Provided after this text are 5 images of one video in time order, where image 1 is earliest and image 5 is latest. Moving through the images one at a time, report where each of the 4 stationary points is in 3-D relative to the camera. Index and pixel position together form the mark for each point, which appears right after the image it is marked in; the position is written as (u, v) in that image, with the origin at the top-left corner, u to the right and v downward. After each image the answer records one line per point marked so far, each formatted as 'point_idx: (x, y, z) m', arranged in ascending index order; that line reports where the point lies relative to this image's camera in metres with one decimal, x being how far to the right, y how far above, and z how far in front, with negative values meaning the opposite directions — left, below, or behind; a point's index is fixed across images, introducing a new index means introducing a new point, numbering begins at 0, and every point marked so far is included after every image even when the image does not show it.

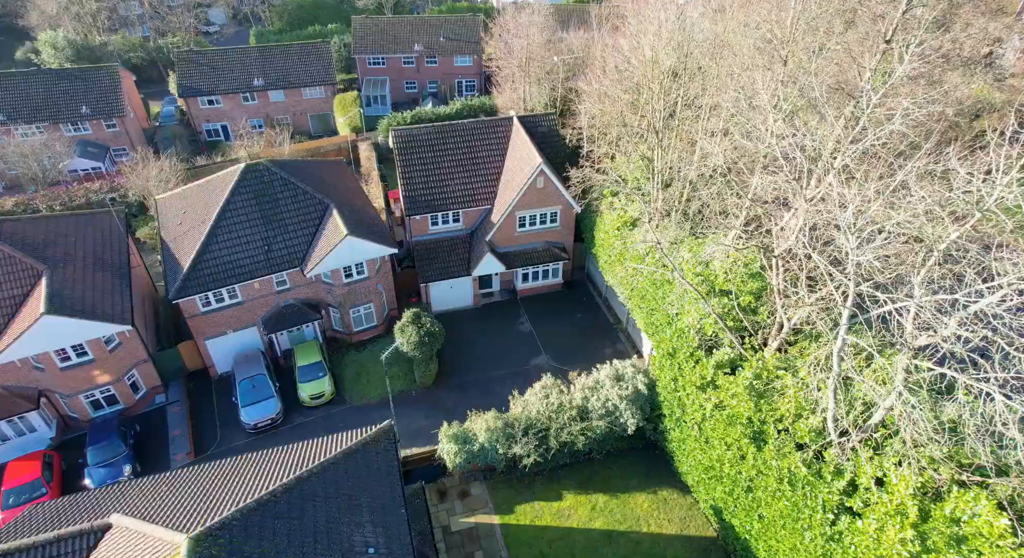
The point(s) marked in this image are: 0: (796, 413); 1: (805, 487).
0: (+9.7, -4.5, +19.3) m
1: (+9.0, -6.4, +17.5) m
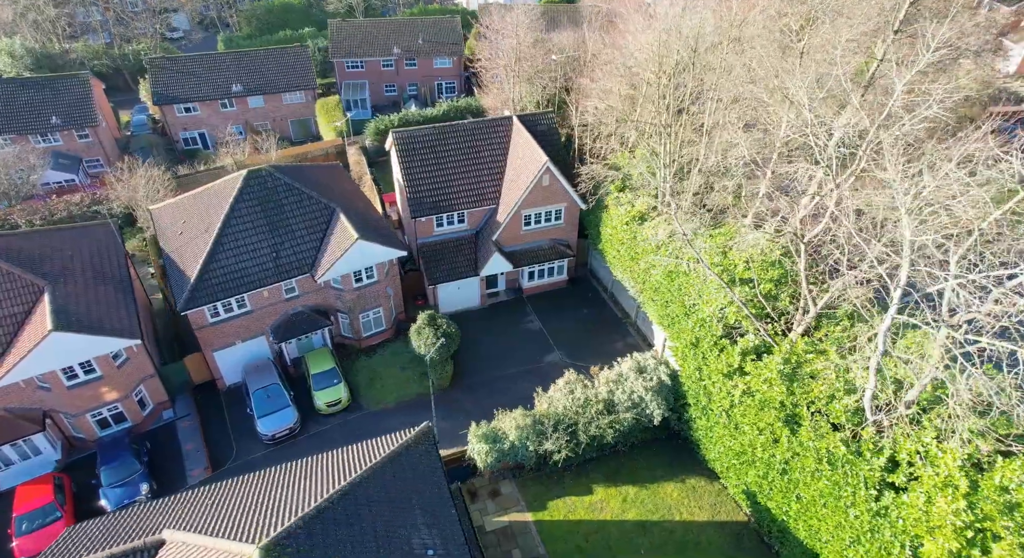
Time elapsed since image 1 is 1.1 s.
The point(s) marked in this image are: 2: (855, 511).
0: (+11.1, -4.0, +19.8) m
1: (+10.5, -5.9, +18.0) m
2: (+10.6, -7.1, +17.6) m
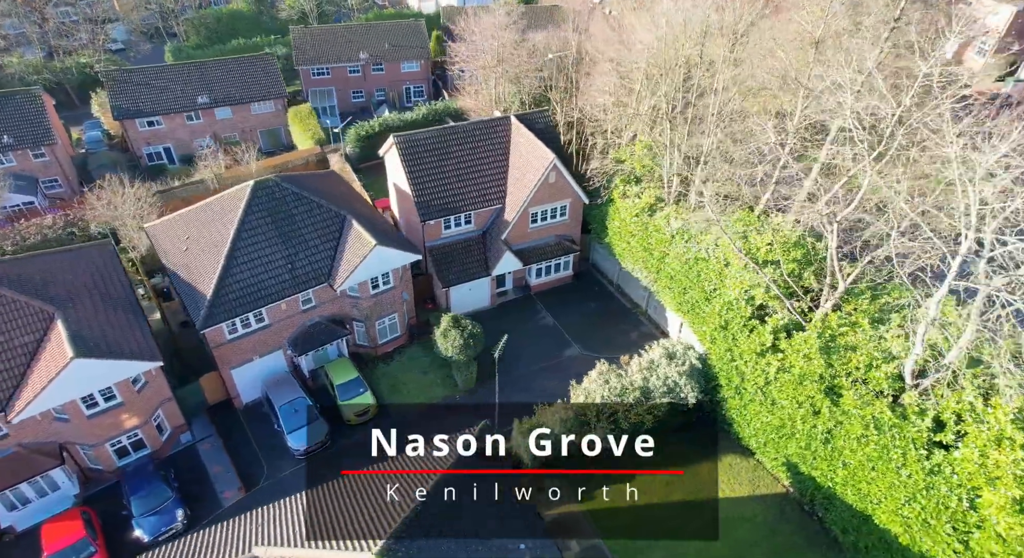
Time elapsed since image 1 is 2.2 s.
0: (+13.1, -3.1, +20.9) m
1: (+12.8, -5.1, +19.1) m
2: (+12.9, -6.3, +18.7) m
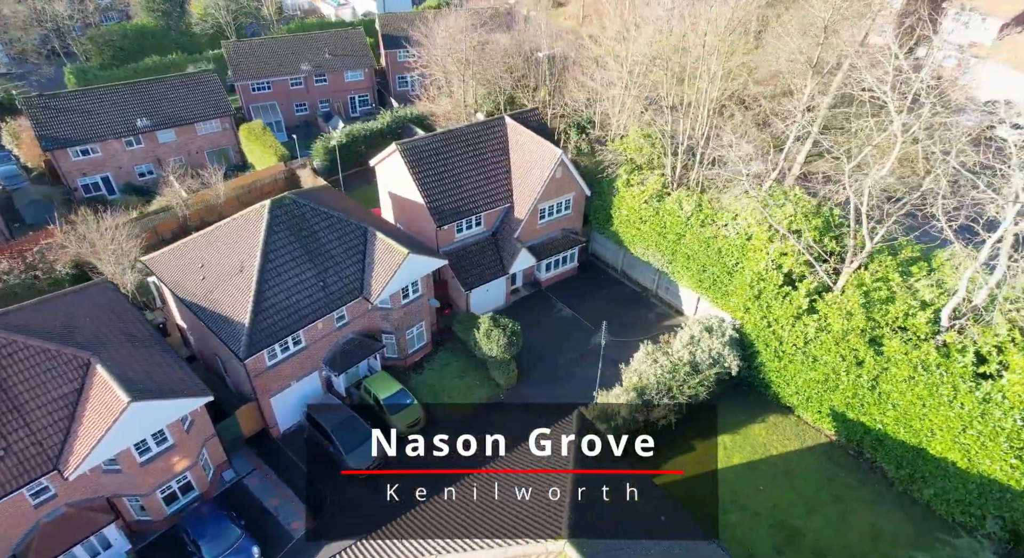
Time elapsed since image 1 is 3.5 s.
0: (+16.0, -1.4, +23.3) m
1: (+16.1, -3.4, +21.5) m
2: (+16.4, -4.5, +21.1) m
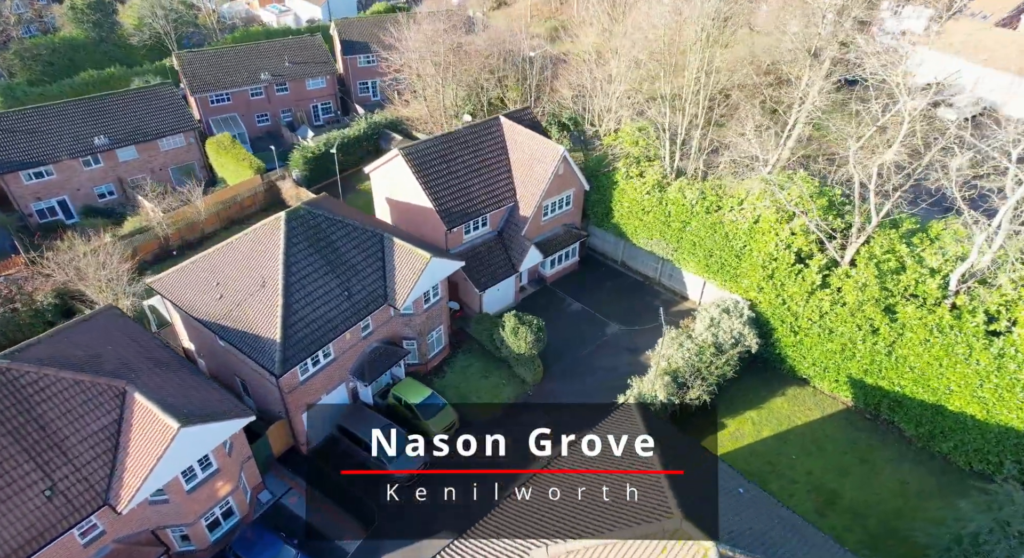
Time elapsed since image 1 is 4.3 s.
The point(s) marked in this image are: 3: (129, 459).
0: (+17.6, -0.1, +25.1) m
1: (+18.0, -2.1, +23.3) m
2: (+18.5, -3.2, +22.9) m
3: (-13.4, -6.4, +19.8) m
